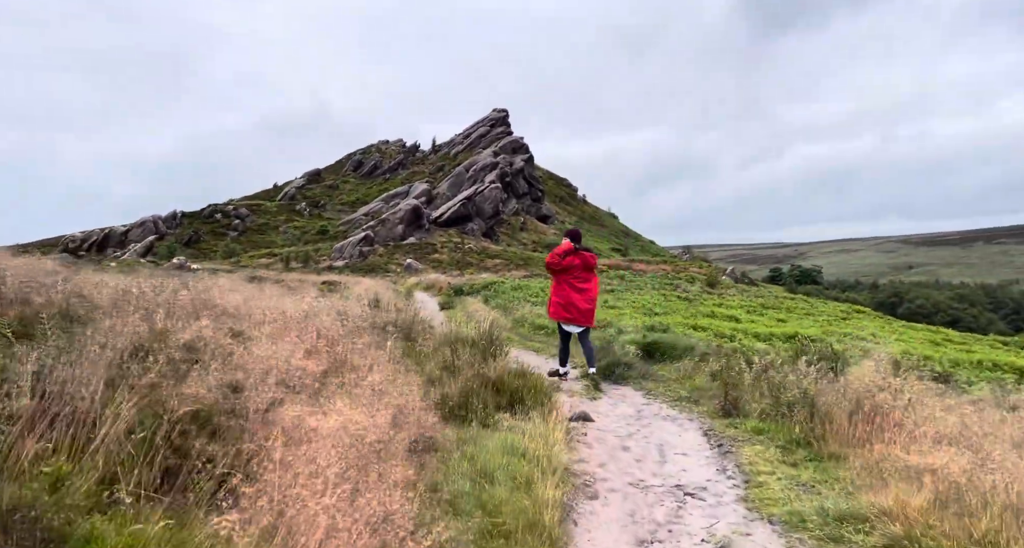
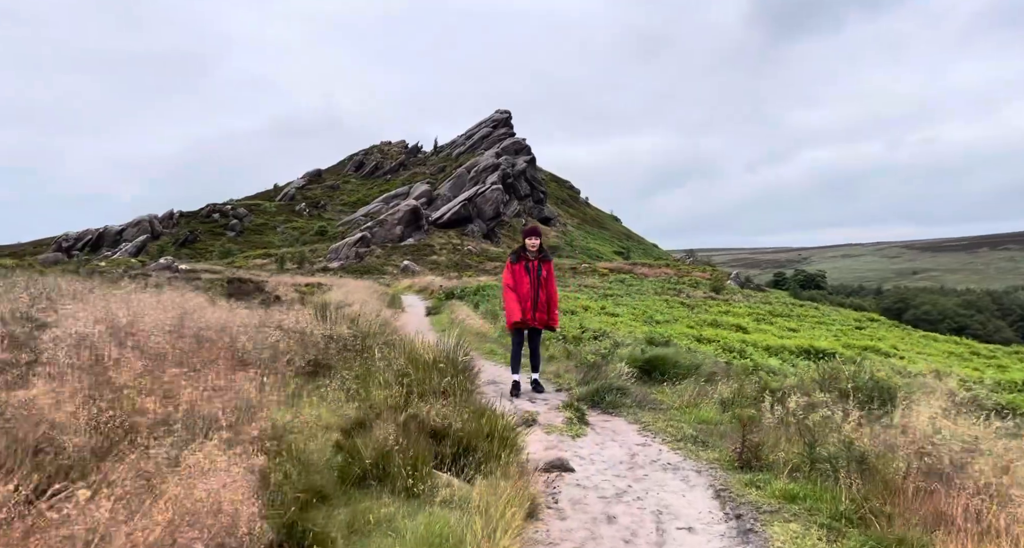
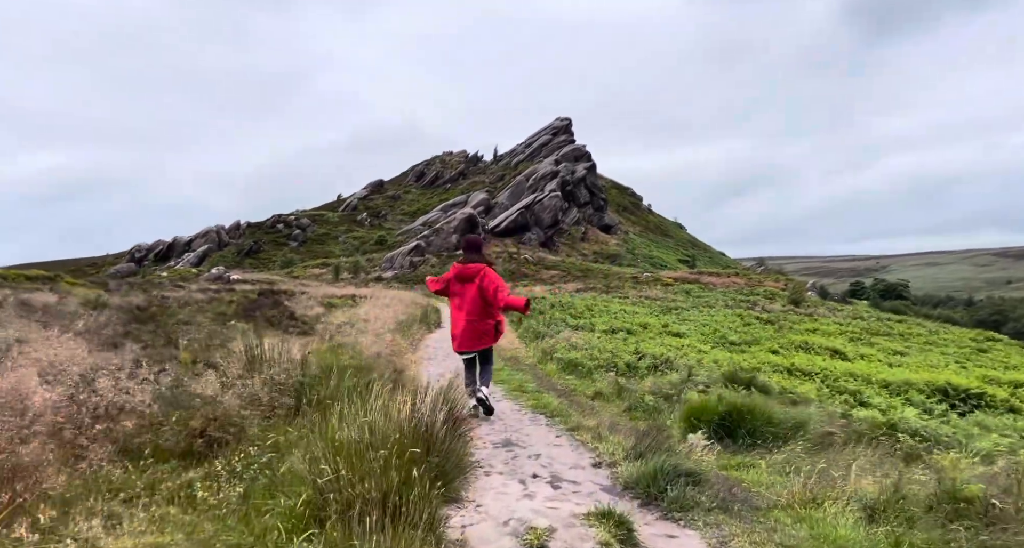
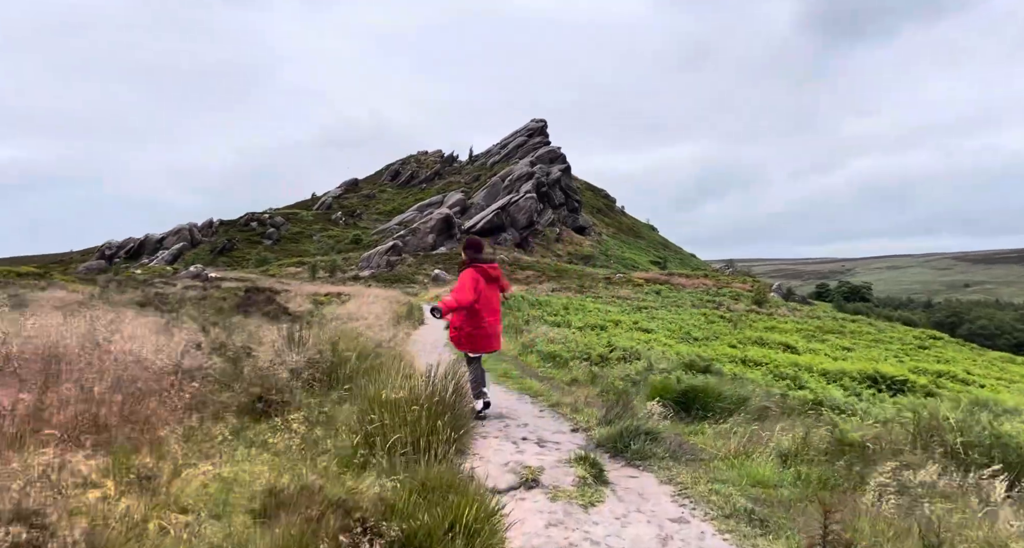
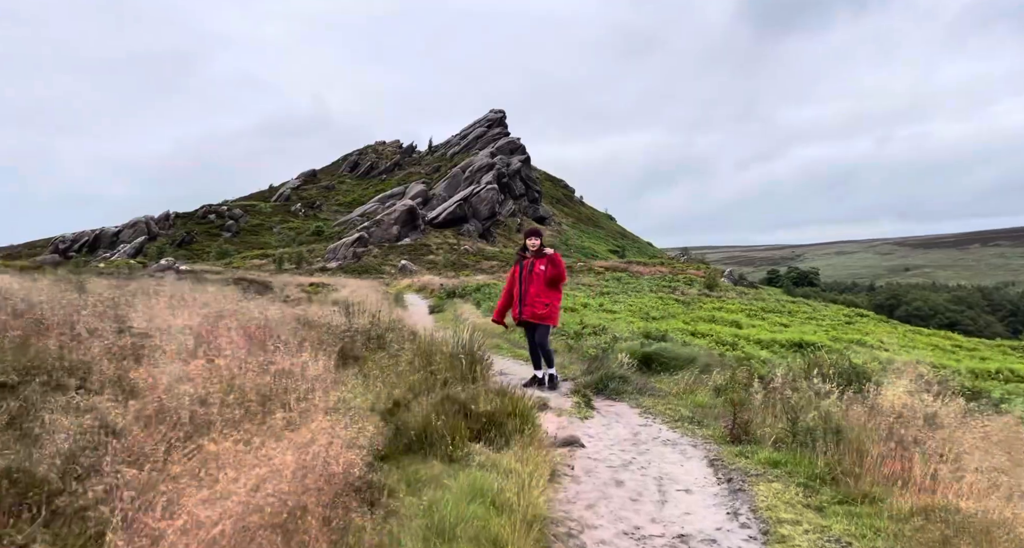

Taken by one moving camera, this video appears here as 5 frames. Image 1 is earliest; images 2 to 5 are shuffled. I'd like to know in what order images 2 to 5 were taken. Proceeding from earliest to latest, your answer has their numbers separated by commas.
5, 2, 4, 3
